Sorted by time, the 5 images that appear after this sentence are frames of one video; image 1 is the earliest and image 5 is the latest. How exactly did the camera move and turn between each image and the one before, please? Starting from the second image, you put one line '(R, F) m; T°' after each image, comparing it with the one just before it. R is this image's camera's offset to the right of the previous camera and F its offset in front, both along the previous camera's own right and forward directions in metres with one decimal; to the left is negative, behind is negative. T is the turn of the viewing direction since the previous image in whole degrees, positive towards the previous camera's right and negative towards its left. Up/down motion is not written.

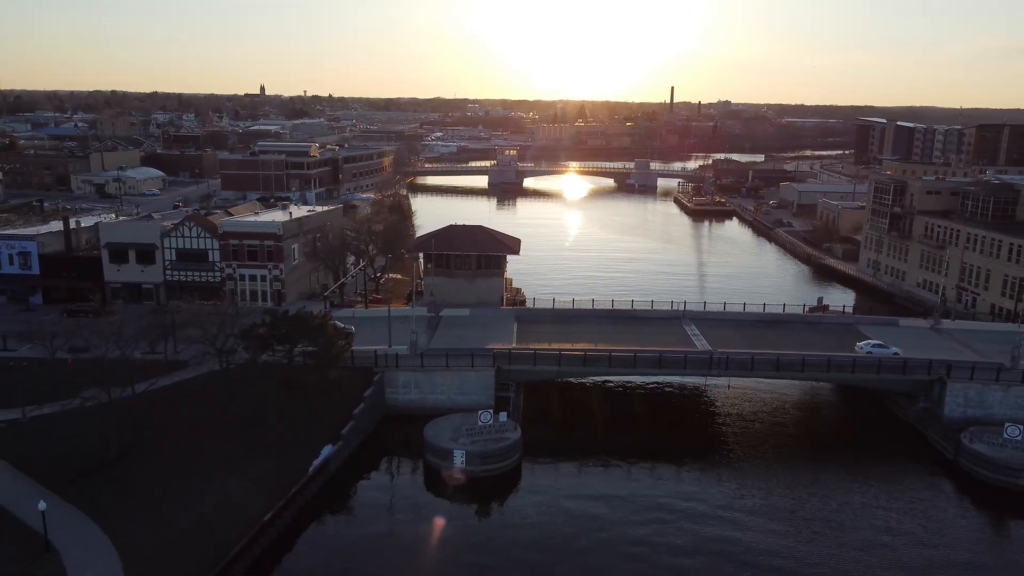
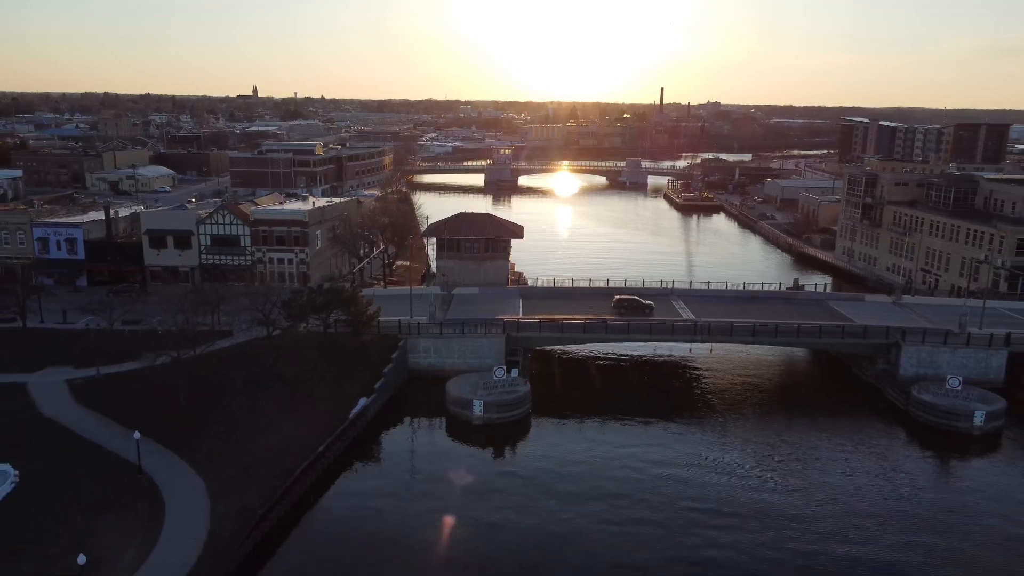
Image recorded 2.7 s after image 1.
(-0.7, -4.1) m; +1°
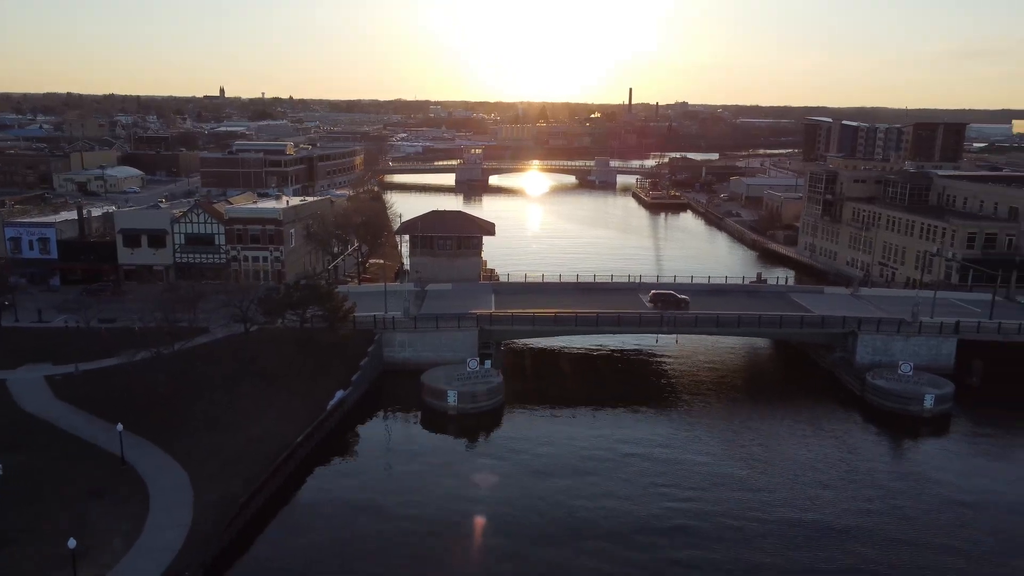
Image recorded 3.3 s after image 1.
(0.0, -1.0) m; +2°
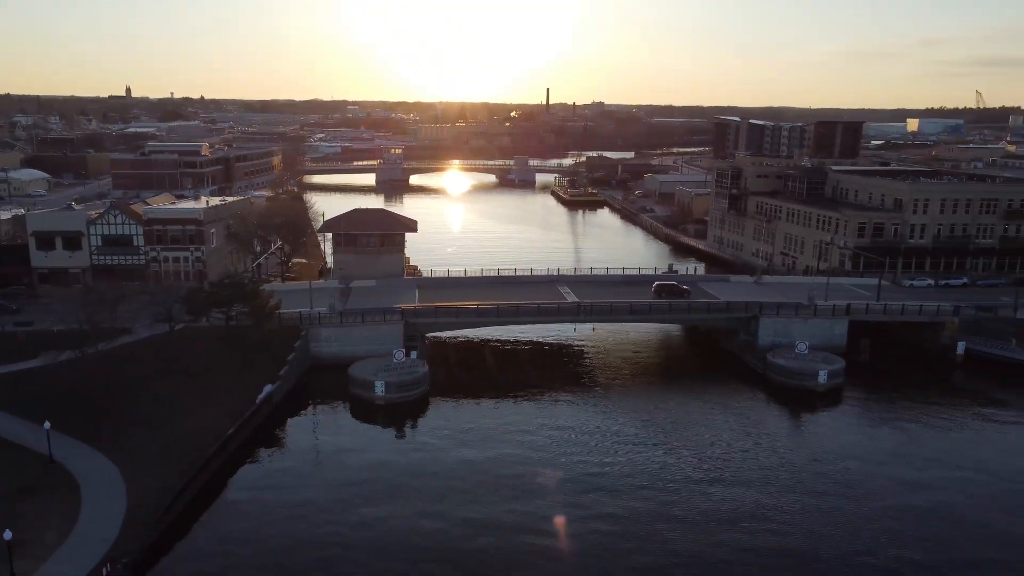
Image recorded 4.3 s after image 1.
(0.0, -1.4) m; +5°
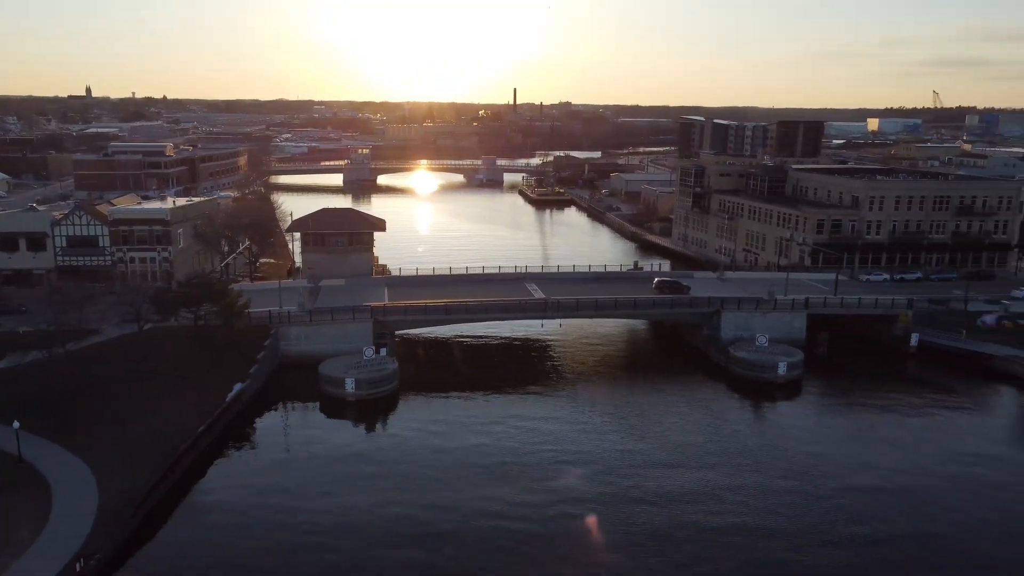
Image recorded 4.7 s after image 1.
(0.0, -0.6) m; +2°
